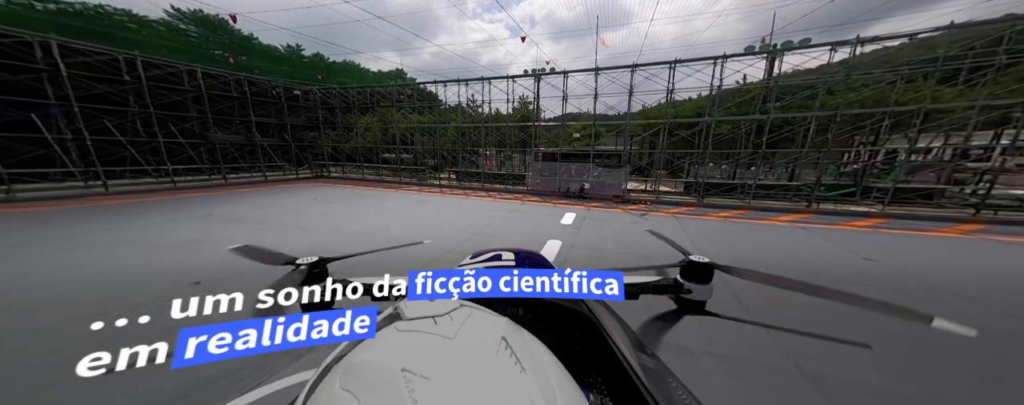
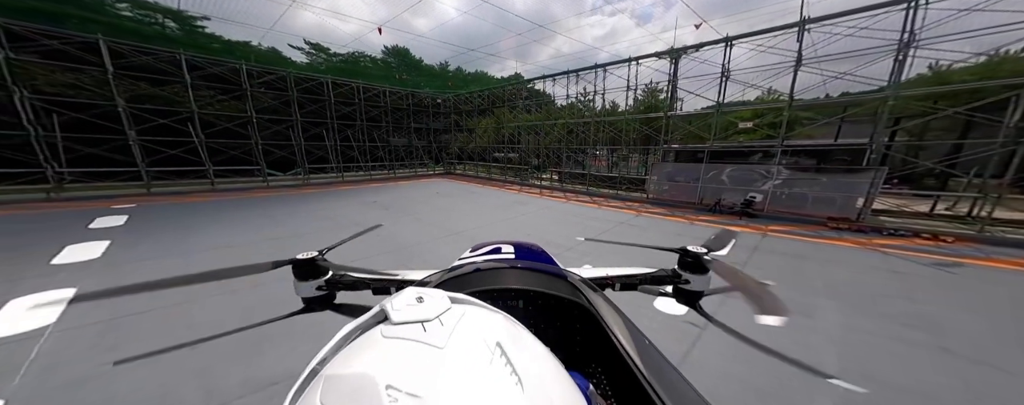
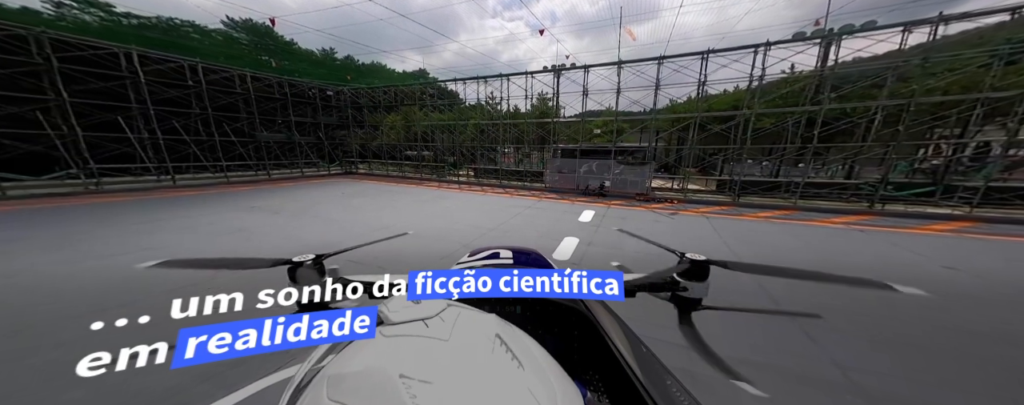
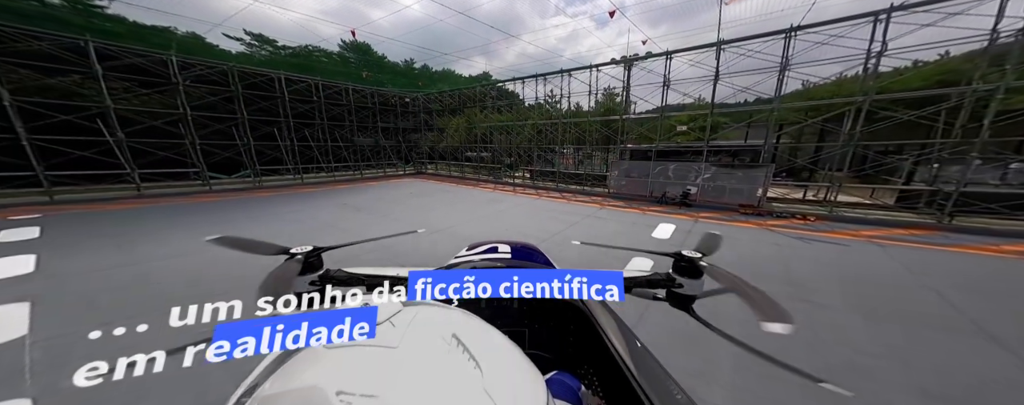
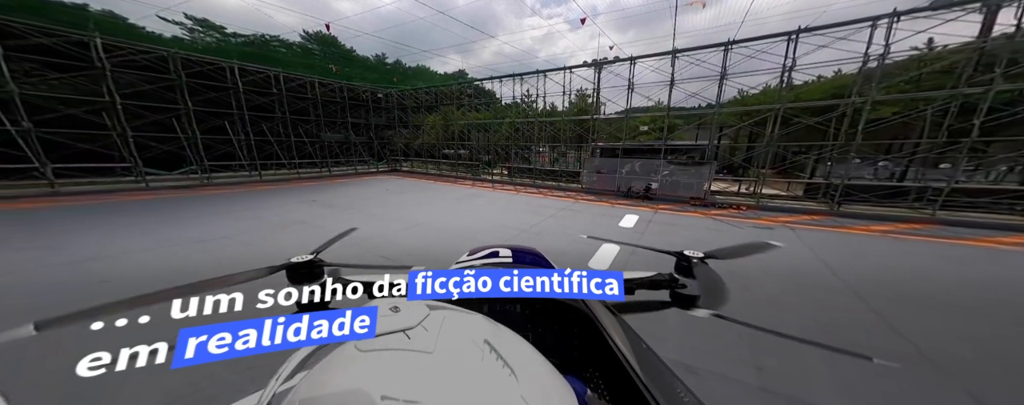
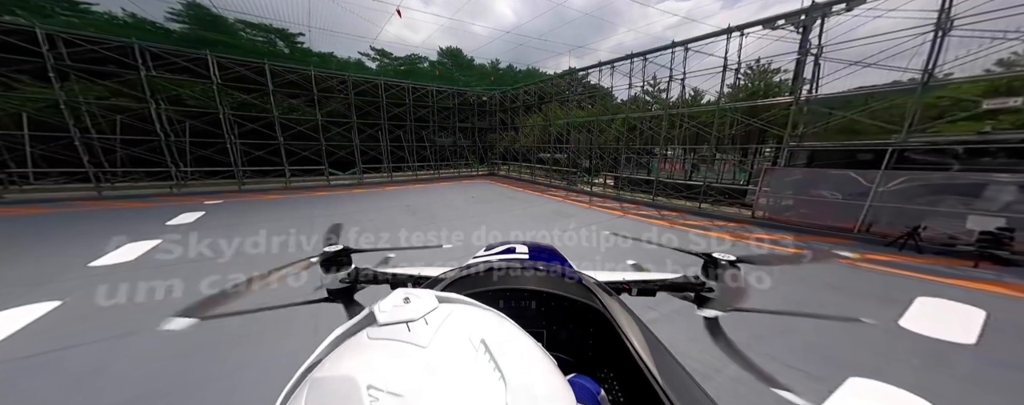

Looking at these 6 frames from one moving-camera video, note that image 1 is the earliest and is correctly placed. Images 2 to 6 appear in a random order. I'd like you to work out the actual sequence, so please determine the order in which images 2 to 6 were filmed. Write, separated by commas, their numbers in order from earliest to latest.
3, 5, 4, 2, 6
